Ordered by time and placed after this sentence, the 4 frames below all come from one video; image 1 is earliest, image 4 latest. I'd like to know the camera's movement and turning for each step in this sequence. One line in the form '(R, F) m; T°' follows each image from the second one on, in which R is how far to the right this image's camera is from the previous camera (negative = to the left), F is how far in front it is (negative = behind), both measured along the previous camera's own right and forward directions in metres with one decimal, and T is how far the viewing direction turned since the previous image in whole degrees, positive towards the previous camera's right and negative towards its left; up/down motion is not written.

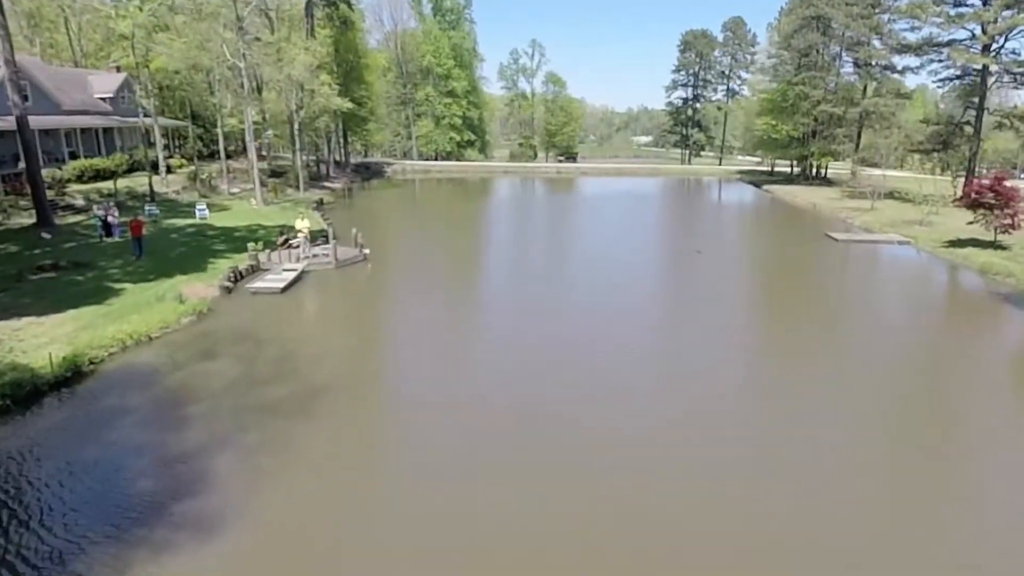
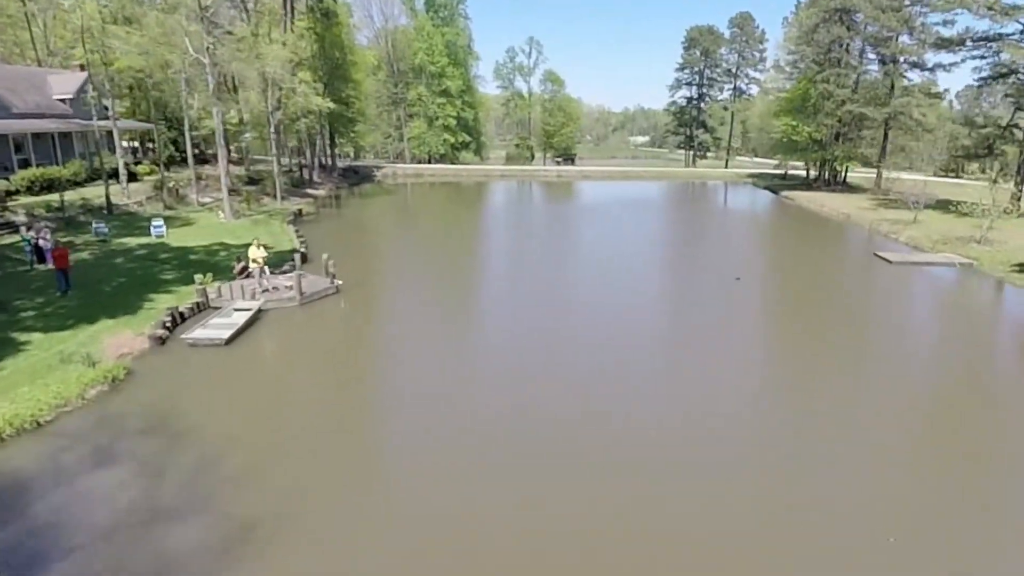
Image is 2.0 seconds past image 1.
(-0.2, +2.2) m; 0°
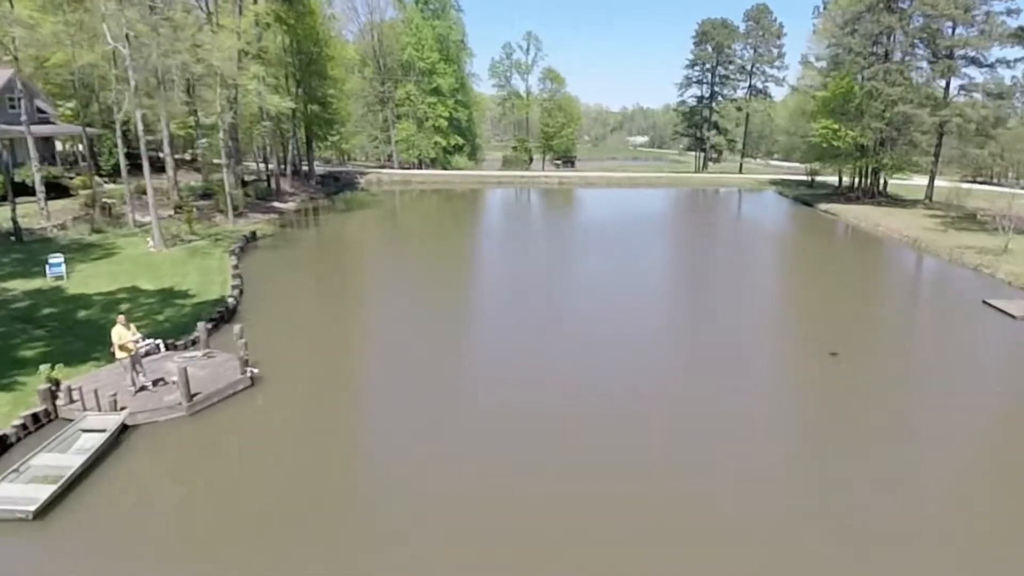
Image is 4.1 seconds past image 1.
(-0.1, +3.5) m; 0°
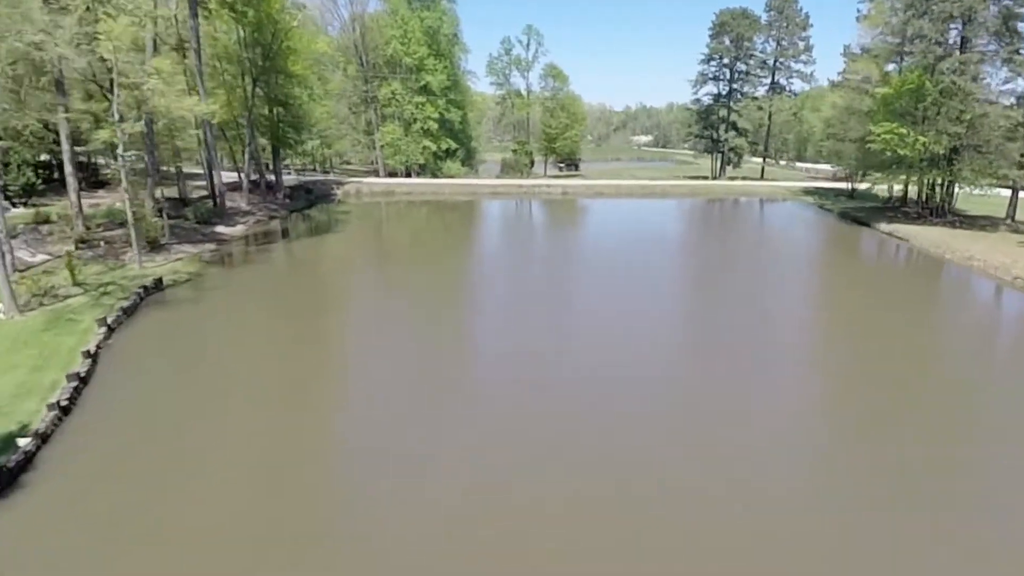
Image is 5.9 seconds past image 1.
(+0.1, +4.1) m; 0°
